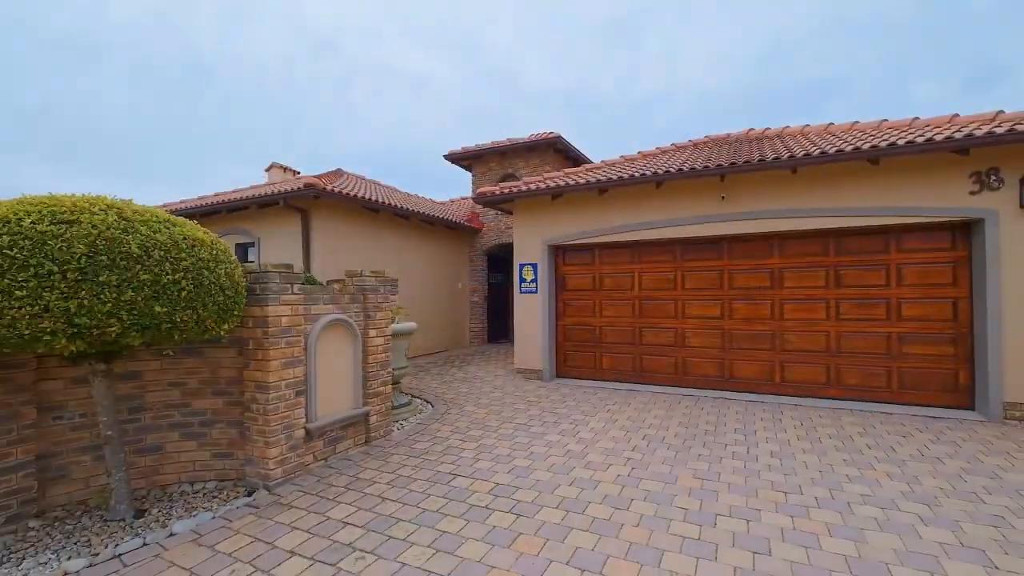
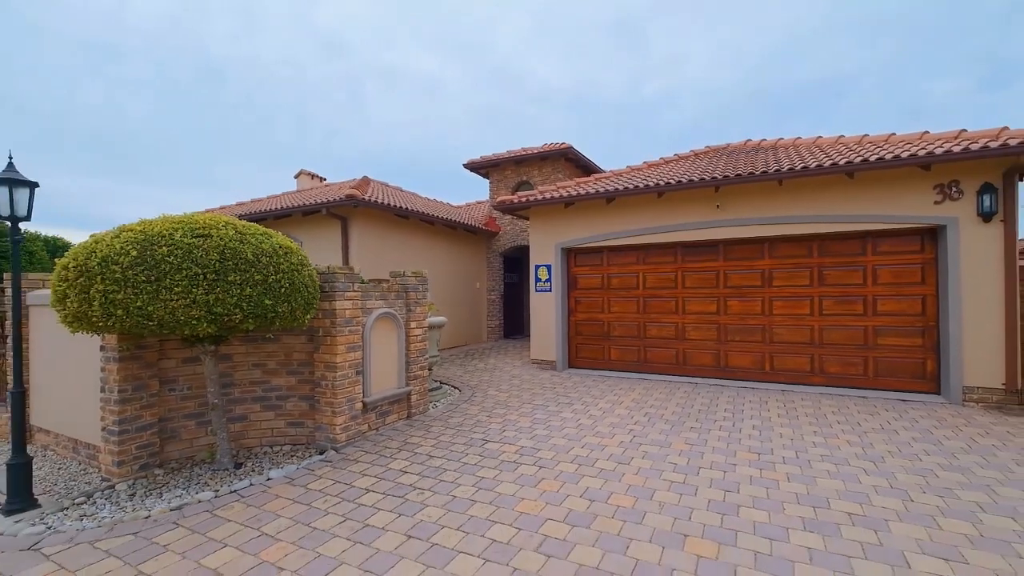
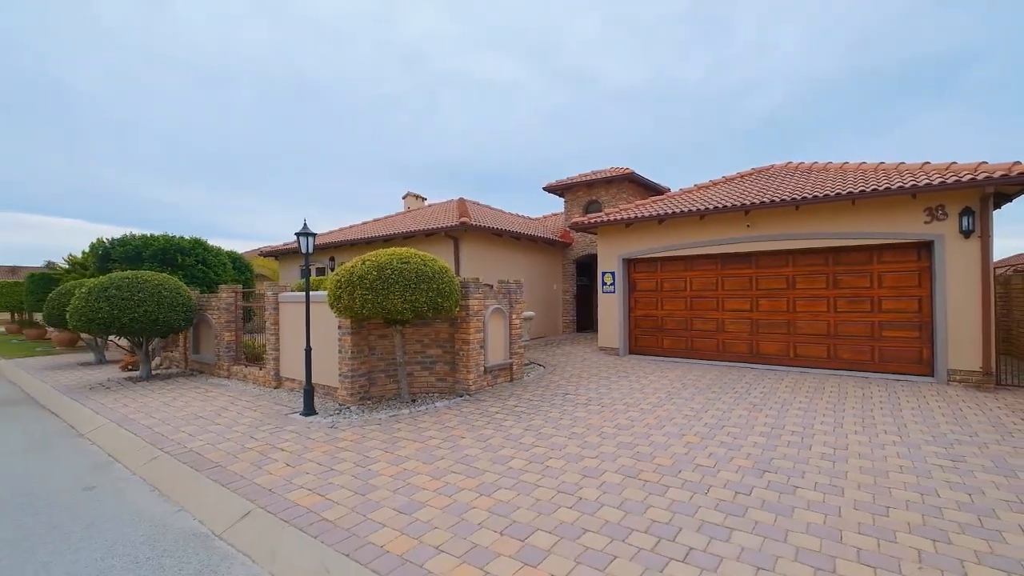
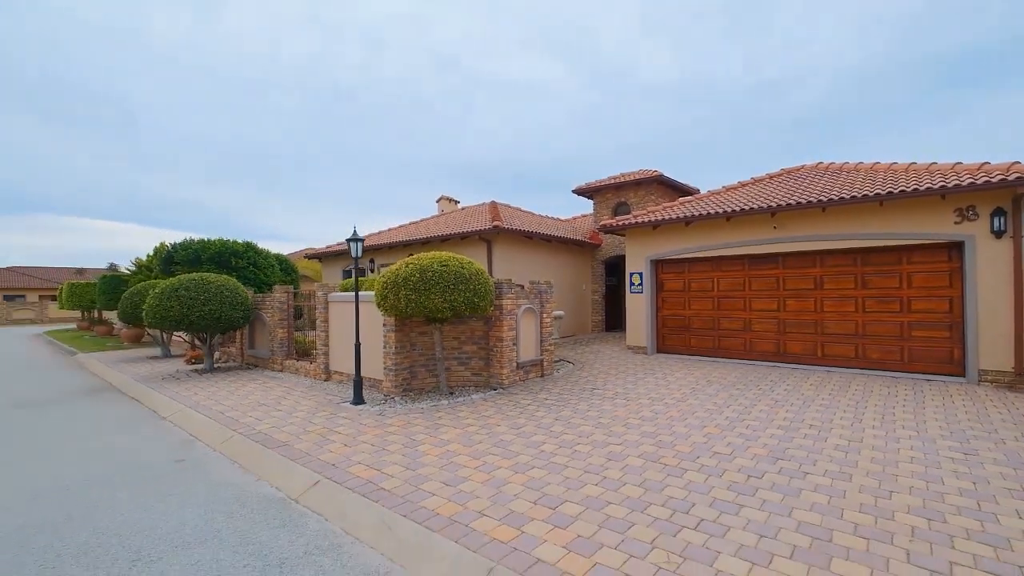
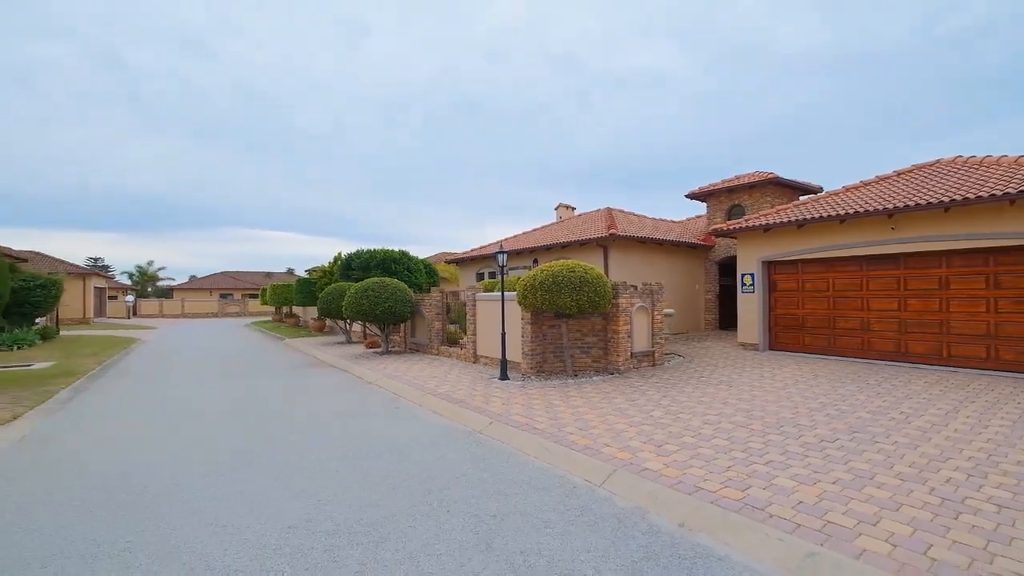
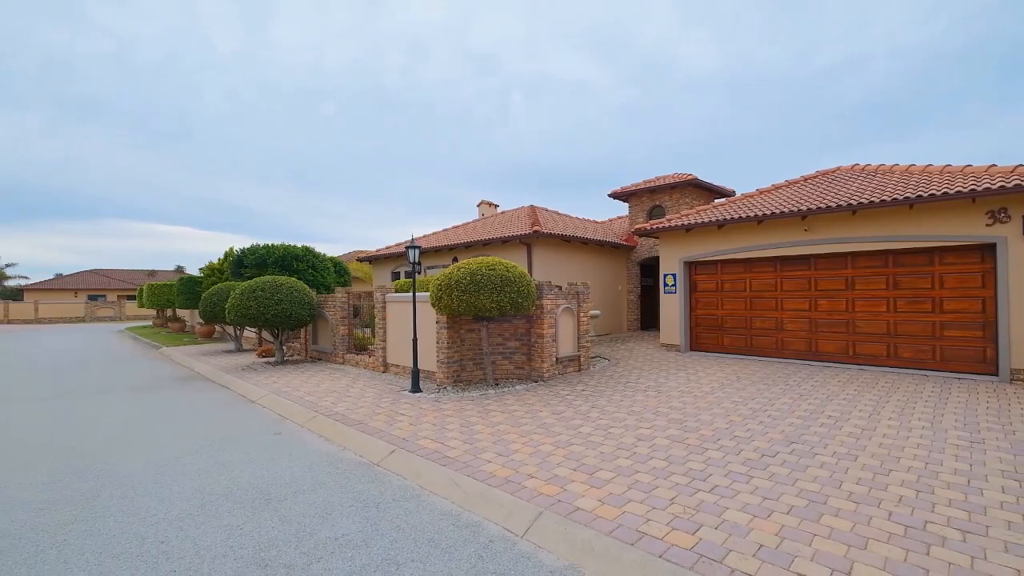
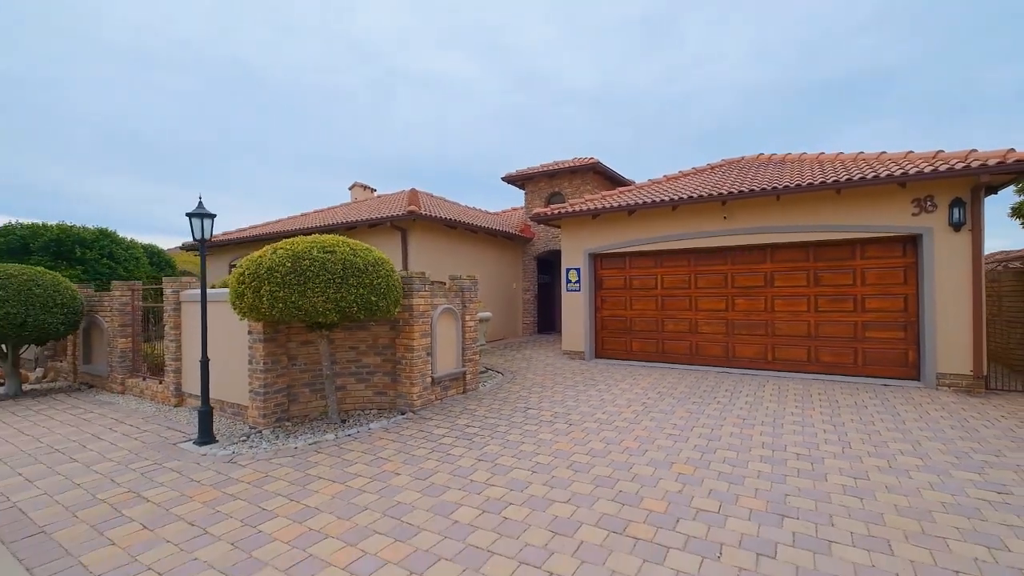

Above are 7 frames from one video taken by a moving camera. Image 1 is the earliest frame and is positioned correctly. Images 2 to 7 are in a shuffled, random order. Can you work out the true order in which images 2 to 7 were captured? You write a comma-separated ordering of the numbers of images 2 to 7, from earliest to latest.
2, 7, 3, 4, 6, 5
